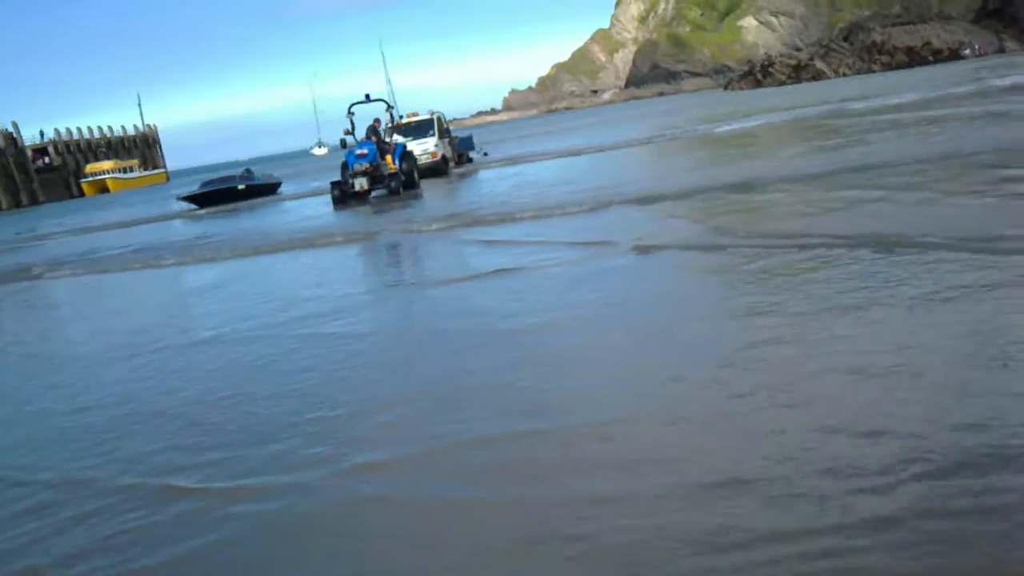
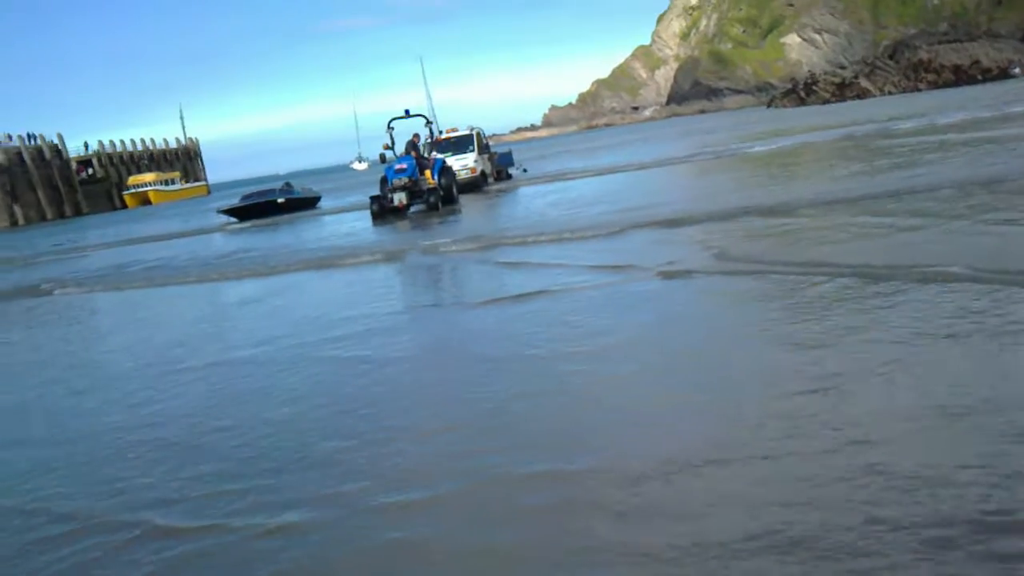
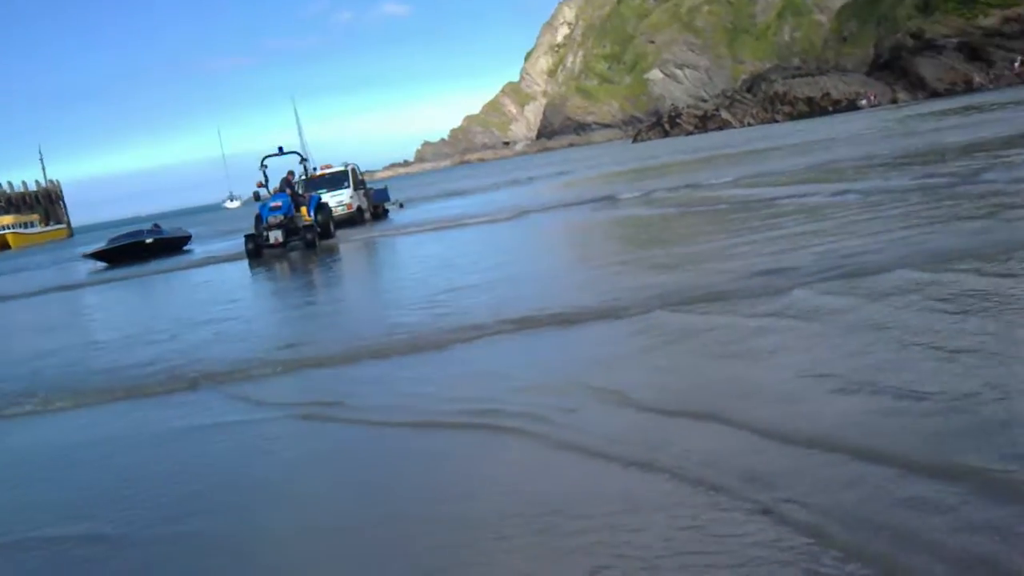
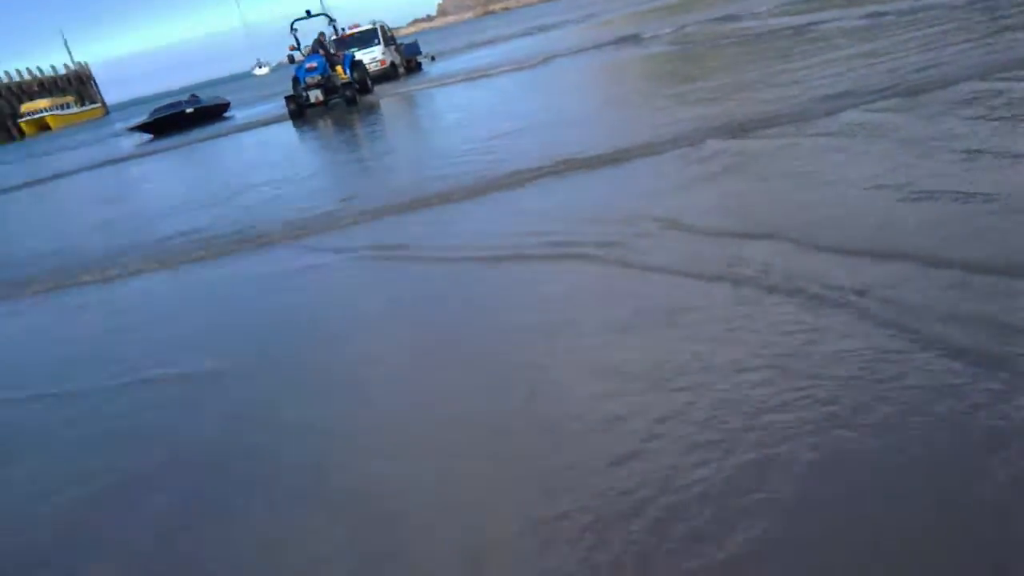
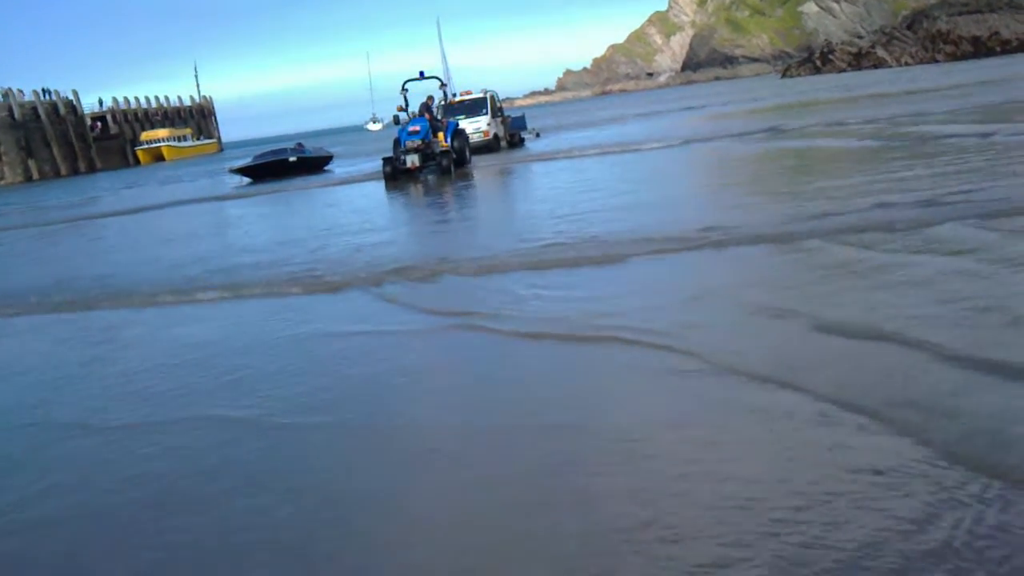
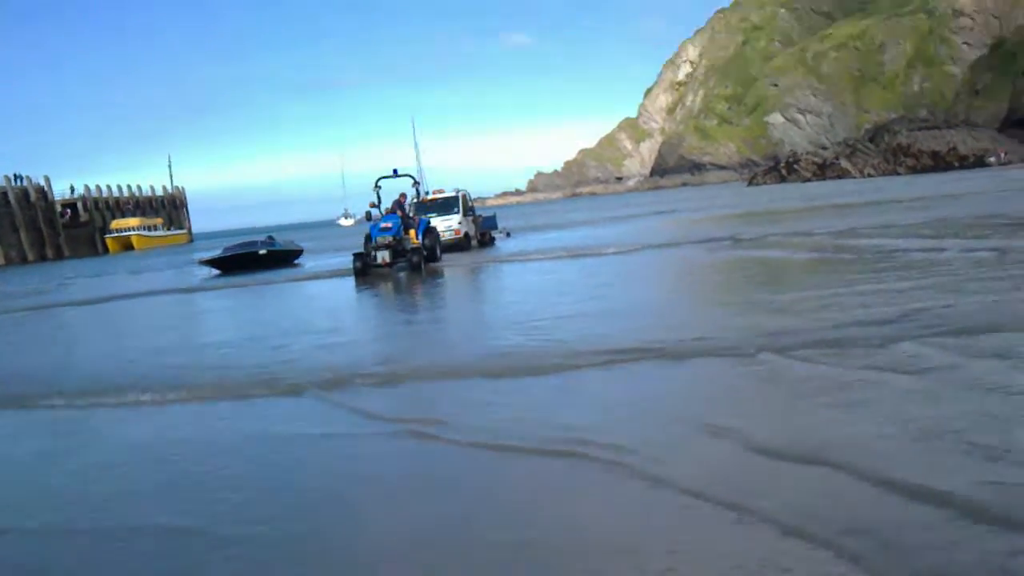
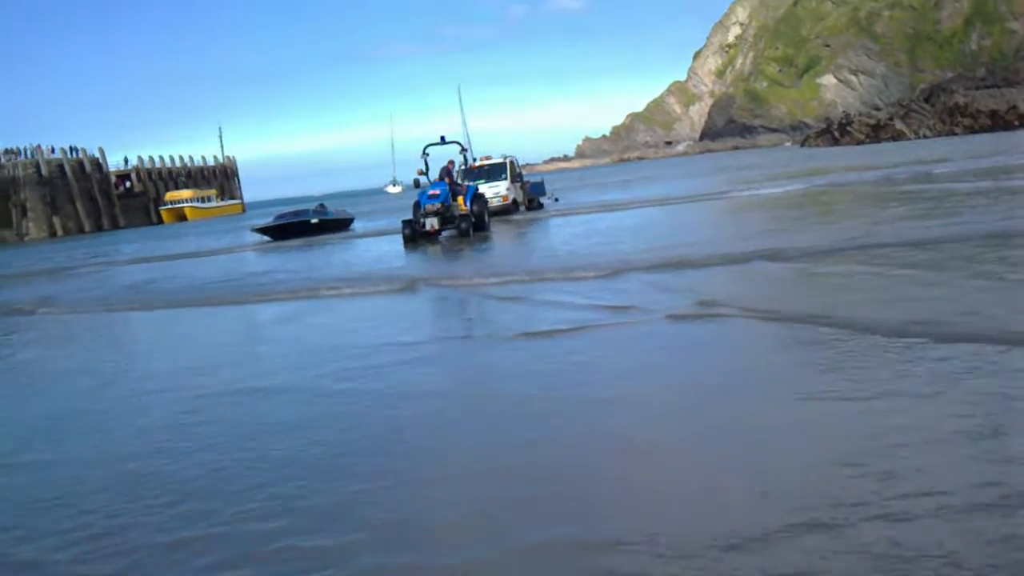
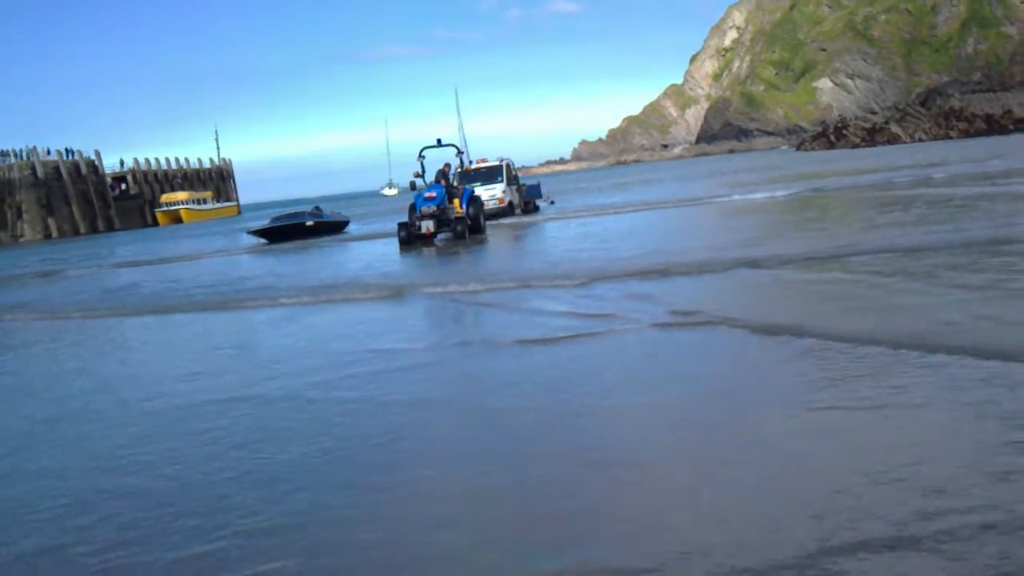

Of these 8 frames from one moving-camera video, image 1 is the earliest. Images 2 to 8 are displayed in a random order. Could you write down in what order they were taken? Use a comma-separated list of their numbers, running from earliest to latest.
2, 7, 8, 5, 6, 3, 4
